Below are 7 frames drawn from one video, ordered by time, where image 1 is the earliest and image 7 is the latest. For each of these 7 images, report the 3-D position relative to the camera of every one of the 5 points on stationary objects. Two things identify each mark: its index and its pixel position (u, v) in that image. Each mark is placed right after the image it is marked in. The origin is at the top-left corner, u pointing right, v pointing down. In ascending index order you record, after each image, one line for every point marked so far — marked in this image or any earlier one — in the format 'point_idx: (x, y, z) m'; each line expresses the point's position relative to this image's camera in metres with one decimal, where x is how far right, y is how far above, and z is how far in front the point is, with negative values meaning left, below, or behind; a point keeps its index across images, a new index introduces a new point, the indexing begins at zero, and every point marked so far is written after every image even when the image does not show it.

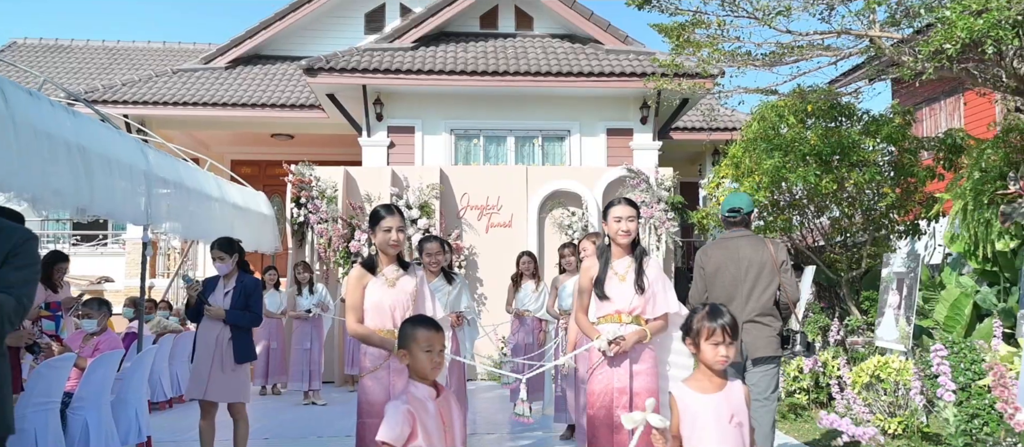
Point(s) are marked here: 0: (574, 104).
0: (+1.0, +2.0, +10.7) m
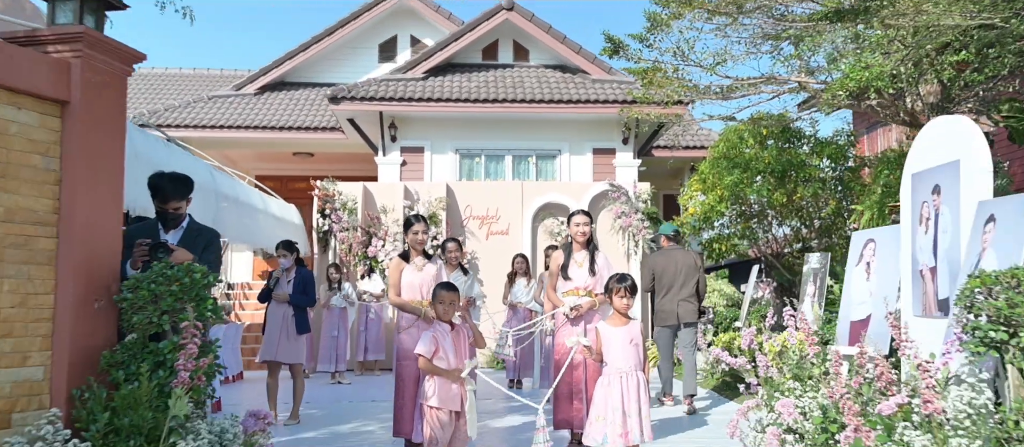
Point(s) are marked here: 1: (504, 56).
0: (+1.0, +1.8, +12.3) m
1: (-0.2, +3.4, +13.3) m
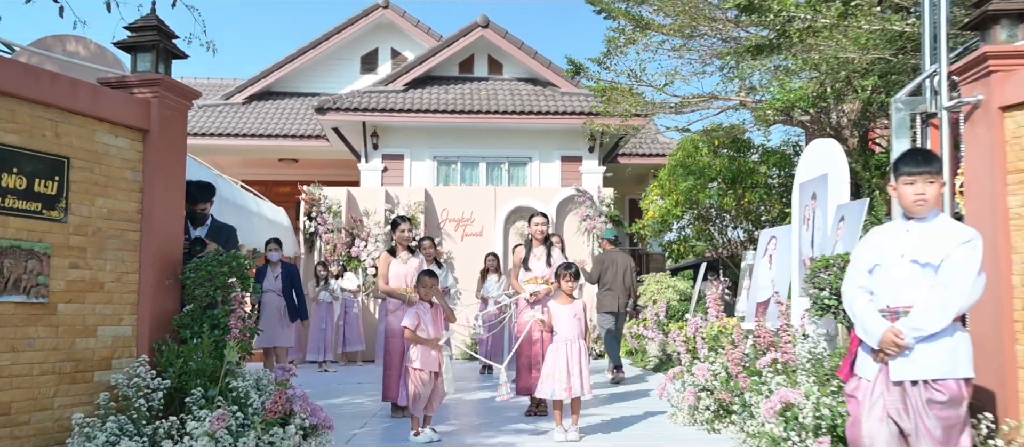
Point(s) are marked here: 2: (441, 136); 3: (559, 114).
0: (+0.5, +1.8, +13.3) m
1: (-0.8, +3.3, +14.2) m
2: (-1.4, +1.8, +13.1) m
3: (+0.9, +2.1, +12.5) m
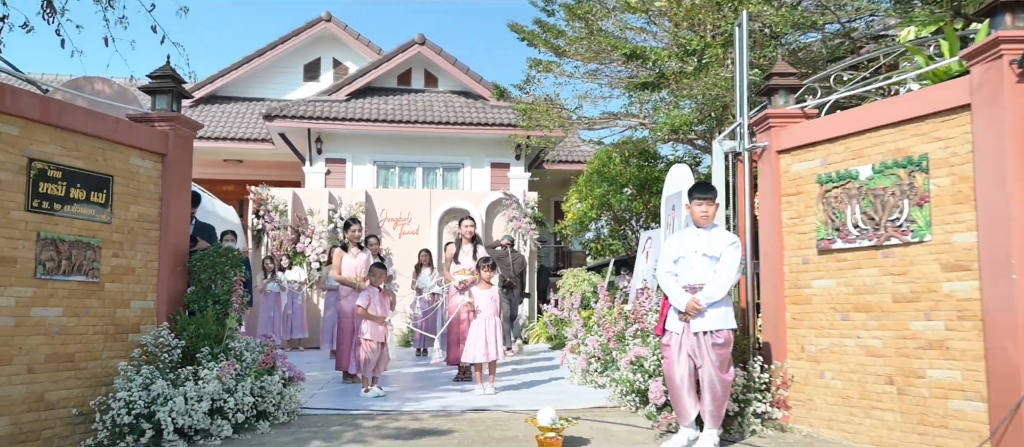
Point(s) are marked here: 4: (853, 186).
0: (-1.0, +1.8, +14.6) m
1: (-2.3, +3.4, +15.4) m
2: (-2.9, +1.8, +14.3) m
3: (-0.5, +2.1, +13.8) m
4: (+2.4, +0.3, +4.6) m
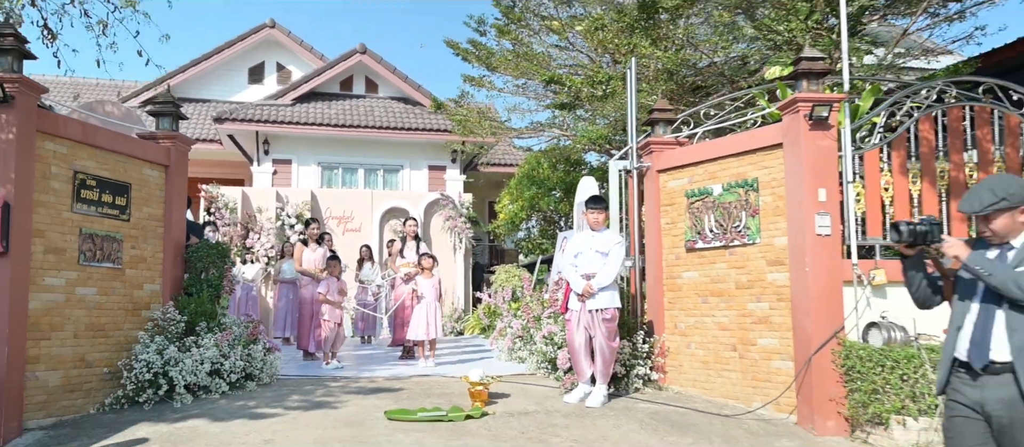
0: (-2.6, +1.8, +15.7) m
1: (-3.9, +3.4, +16.4) m
2: (-4.4, +1.9, +15.2) m
3: (-2.0, +2.2, +15.0) m
4: (+1.9, +0.2, +6.2) m
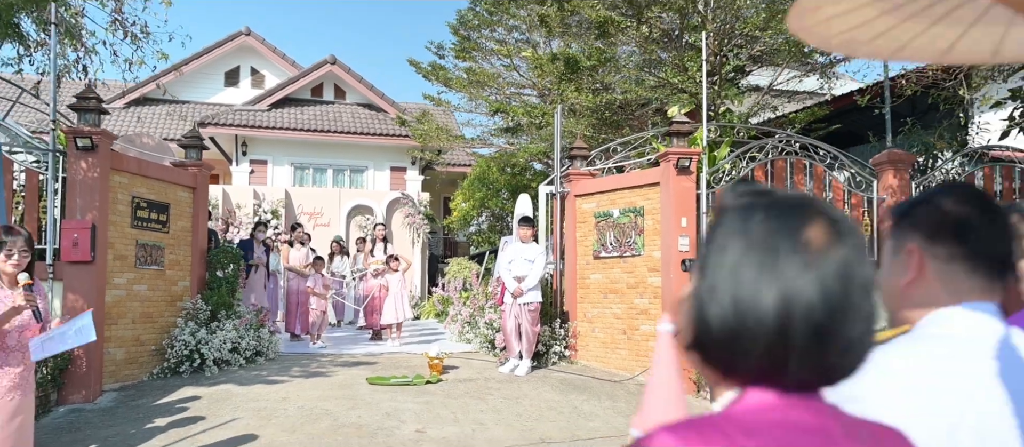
0: (-3.8, +1.9, +17.4) m
1: (-5.2, +3.6, +17.9) m
2: (-5.6, +2.0, +16.7) m
3: (-3.1, +2.3, +16.7) m
4: (+1.2, 0.0, +8.2) m
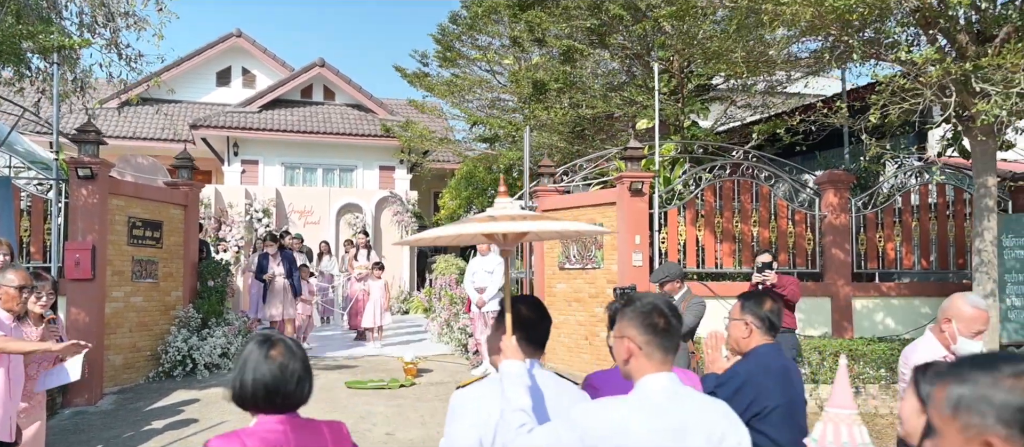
0: (-4.2, +2.0, +17.9) m
1: (-5.6, +3.7, +18.4) m
2: (-6.0, +2.1, +17.3) m
3: (-3.6, +2.3, +17.3) m
4: (+0.8, -0.1, +8.8) m
